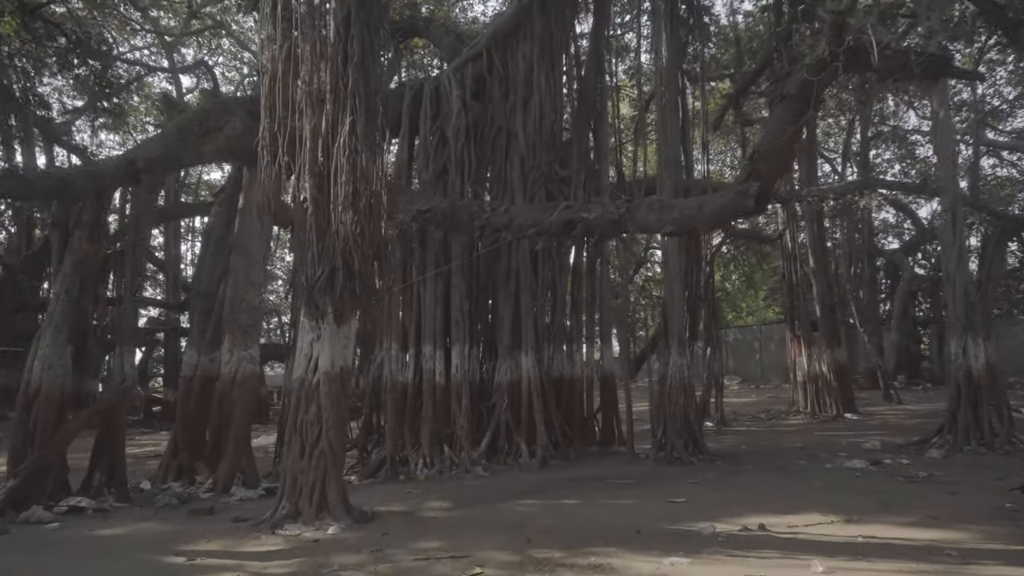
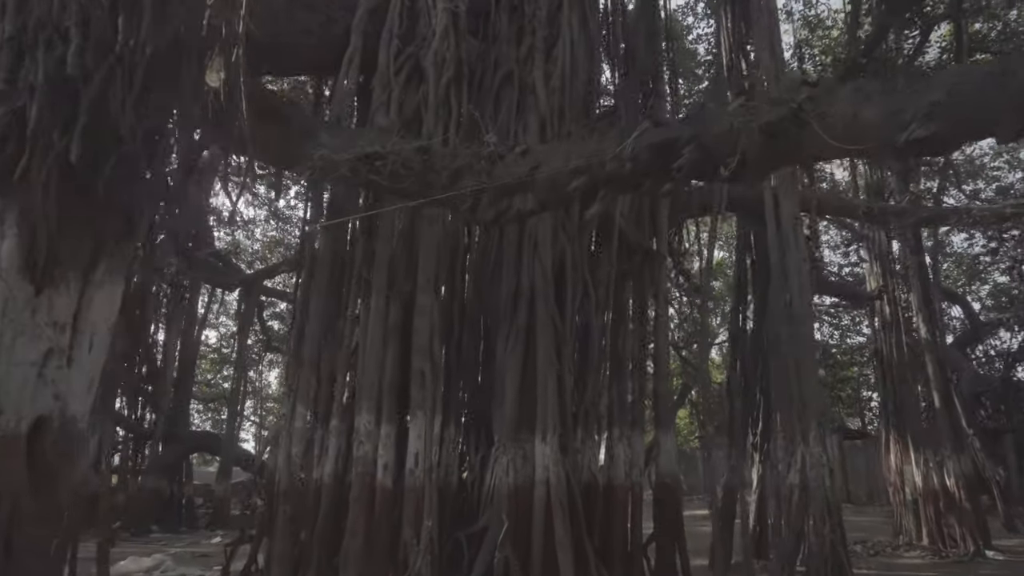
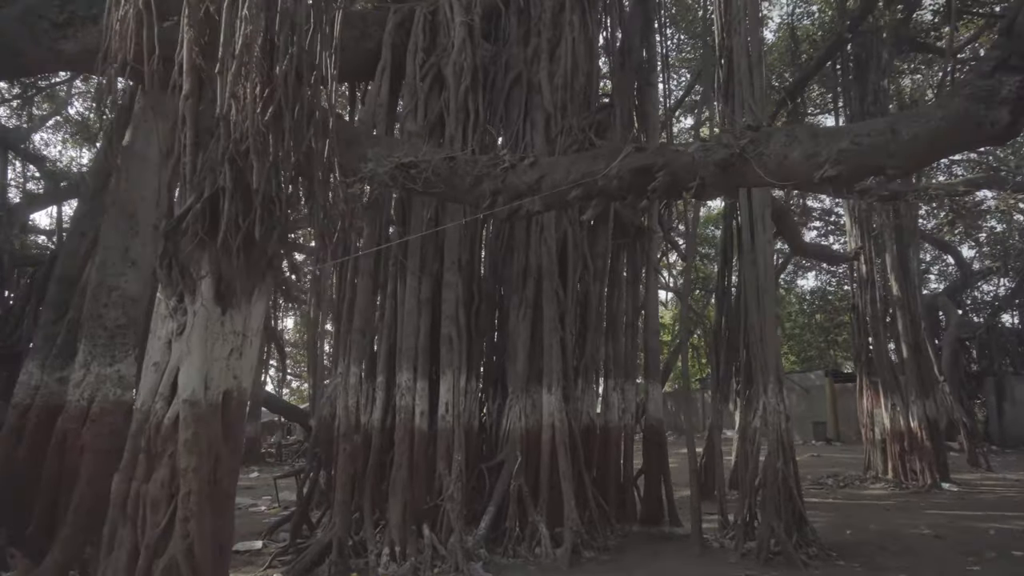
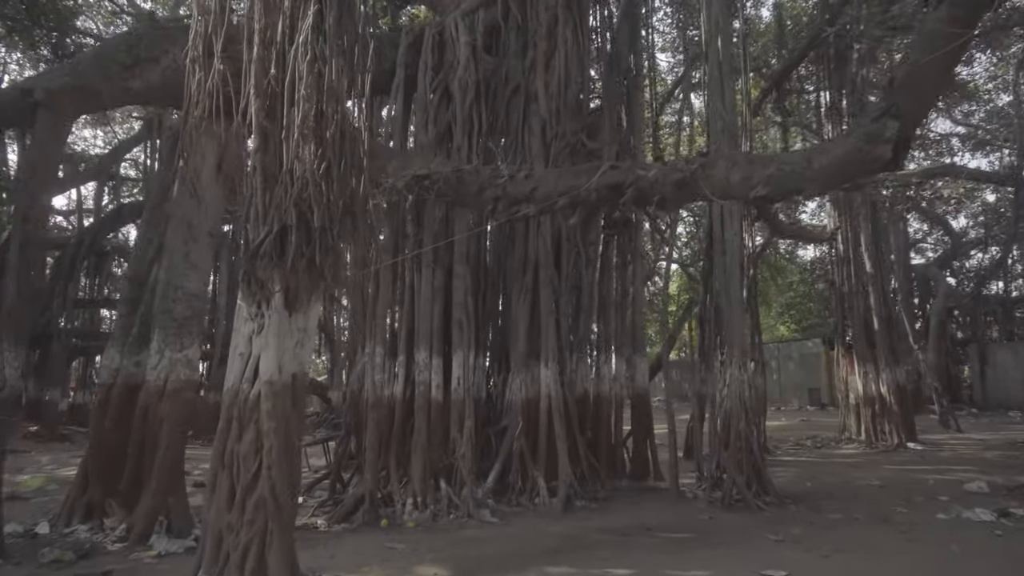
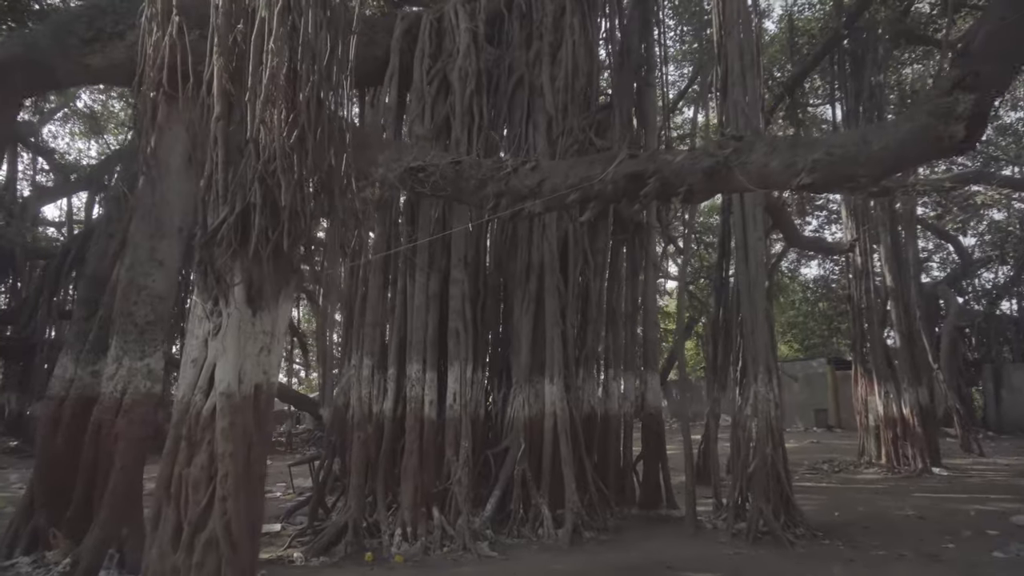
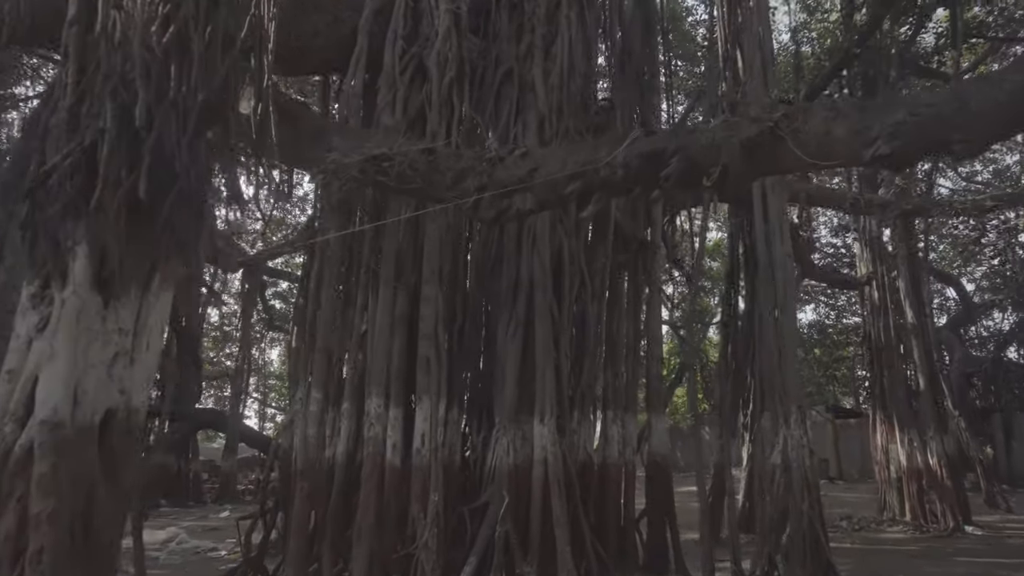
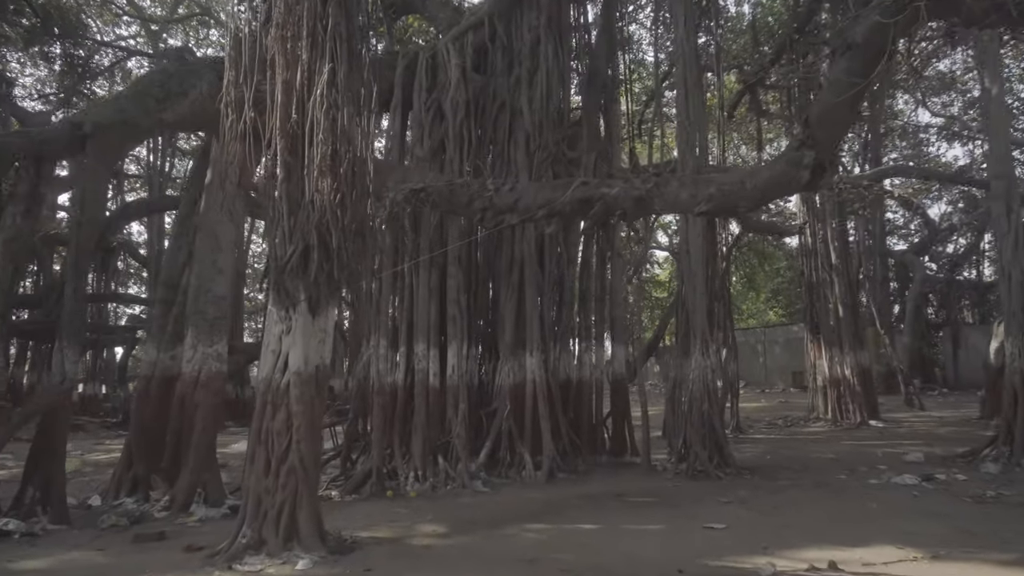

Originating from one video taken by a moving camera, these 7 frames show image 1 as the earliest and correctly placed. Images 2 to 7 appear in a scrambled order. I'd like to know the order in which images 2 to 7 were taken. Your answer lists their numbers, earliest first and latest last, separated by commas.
7, 4, 5, 3, 6, 2
